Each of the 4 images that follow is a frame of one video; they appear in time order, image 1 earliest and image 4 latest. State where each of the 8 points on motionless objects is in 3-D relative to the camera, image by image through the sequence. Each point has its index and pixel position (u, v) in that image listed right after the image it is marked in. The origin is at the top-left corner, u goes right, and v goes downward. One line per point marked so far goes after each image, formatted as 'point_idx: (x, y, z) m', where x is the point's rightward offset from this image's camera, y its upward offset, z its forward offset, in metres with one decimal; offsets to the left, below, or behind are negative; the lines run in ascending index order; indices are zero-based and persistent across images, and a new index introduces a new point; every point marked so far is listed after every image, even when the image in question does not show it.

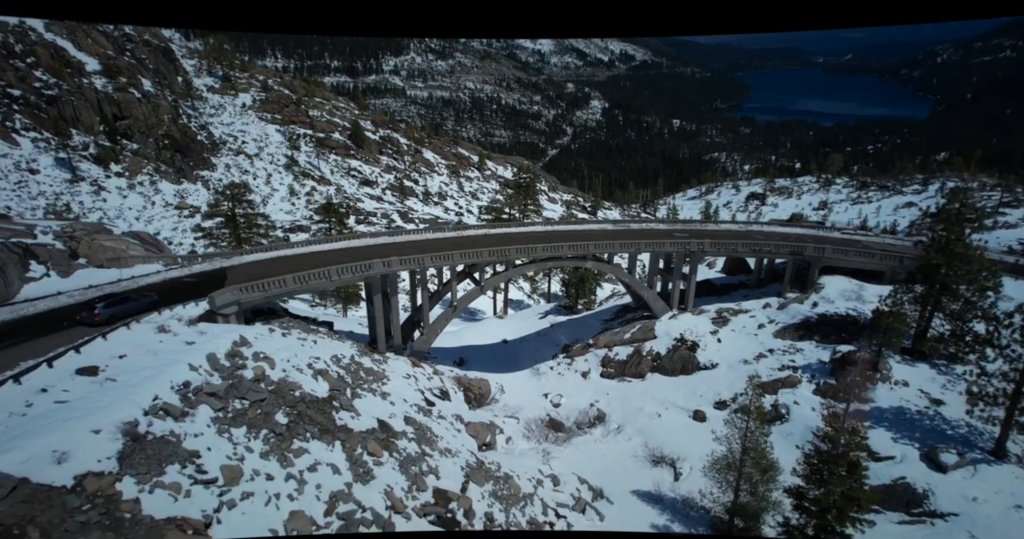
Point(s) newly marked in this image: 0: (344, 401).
0: (-5.4, -4.2, +15.9) m
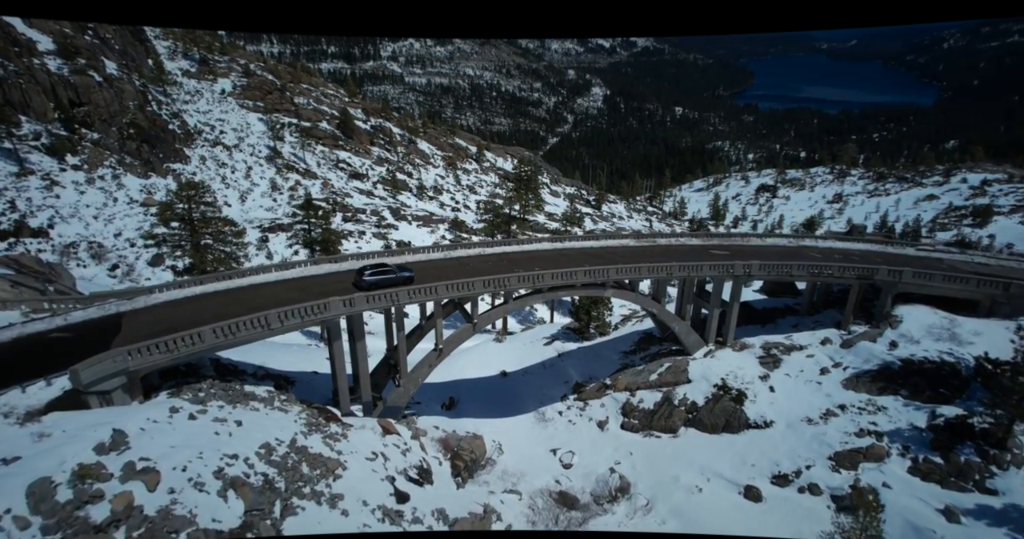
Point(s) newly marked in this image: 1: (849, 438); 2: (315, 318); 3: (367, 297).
0: (-5.4, -5.7, +10.8) m
1: (+12.1, -6.0, +17.7) m
2: (-6.3, -1.5, +15.9) m
3: (-4.9, -0.9, +16.8) m
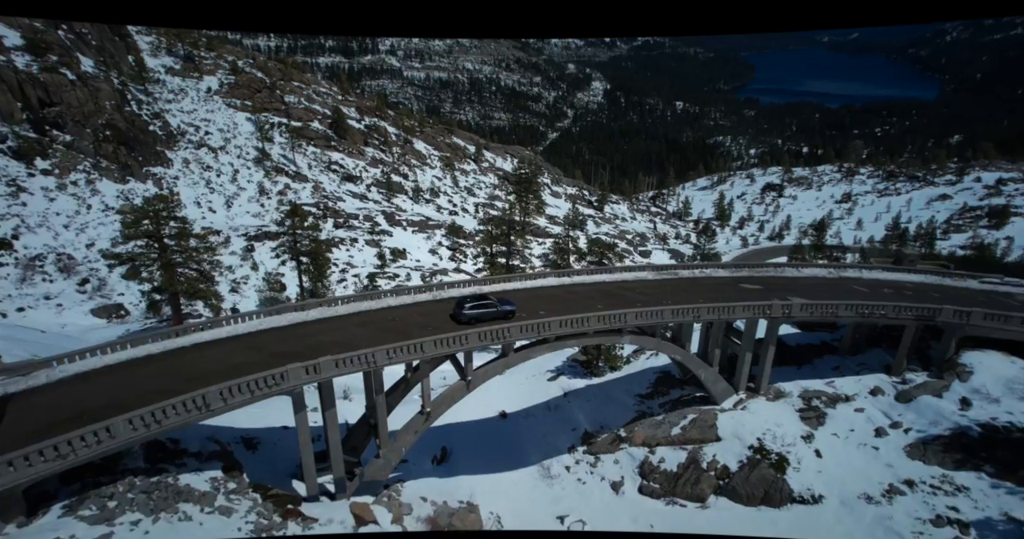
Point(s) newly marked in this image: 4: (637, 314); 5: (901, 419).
0: (-5.4, -7.3, +7.7) m
1: (+12.2, -7.6, +14.6) m
2: (-6.3, -3.1, +12.7) m
3: (-4.8, -2.5, +13.6) m
4: (+4.3, -1.5, +17.1) m
5: (+14.0, -5.3, +17.8) m
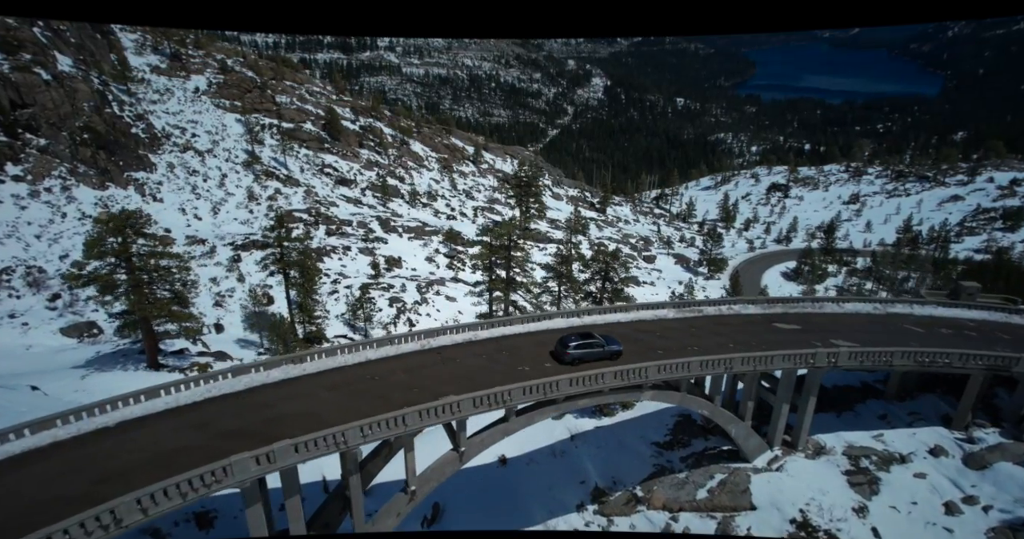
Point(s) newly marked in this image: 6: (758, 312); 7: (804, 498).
0: (-5.3, -8.7, +5.0) m
1: (+12.2, -8.9, +12.0) m
2: (-6.3, -4.5, +10.0) m
3: (-4.8, -3.9, +10.9) m
4: (+4.4, -2.8, +14.4) m
5: (+14.0, -6.7, +15.1) m
6: (+9.6, -1.4, +19.0) m
7: (+9.5, -7.3, +16.1) m
